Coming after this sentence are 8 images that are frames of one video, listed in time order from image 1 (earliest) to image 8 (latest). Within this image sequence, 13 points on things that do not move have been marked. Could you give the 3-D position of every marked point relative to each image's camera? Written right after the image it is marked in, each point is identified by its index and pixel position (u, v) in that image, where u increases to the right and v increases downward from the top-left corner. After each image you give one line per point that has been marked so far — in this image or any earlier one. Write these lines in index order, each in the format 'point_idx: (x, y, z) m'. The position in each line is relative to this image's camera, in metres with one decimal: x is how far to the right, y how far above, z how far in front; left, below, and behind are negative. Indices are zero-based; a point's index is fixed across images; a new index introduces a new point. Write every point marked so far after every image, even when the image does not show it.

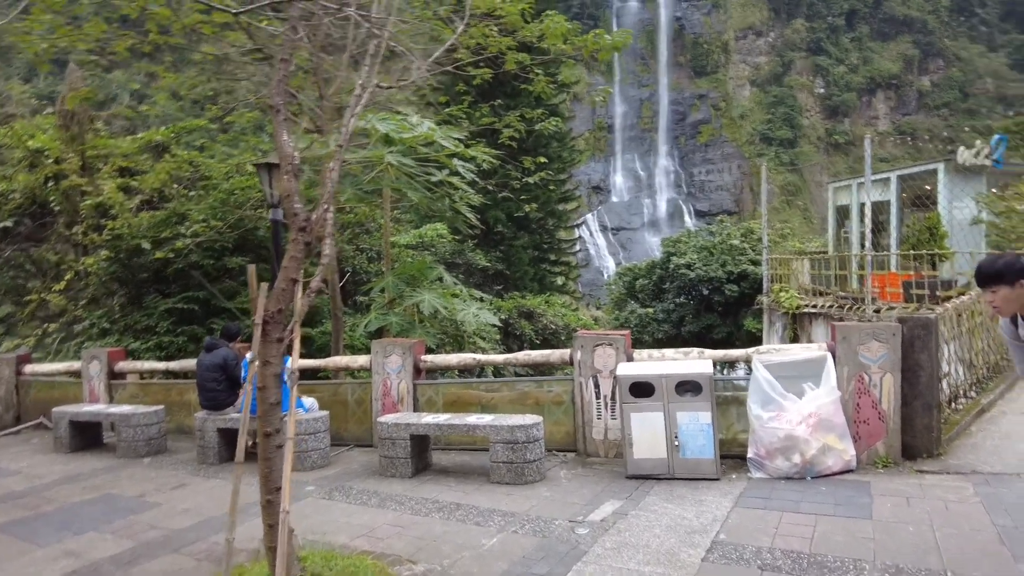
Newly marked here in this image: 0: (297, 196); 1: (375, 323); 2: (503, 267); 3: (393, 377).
0: (-0.8, +0.4, +2.5) m
1: (-1.2, -0.3, +5.5) m
2: (-0.2, +0.4, +12.0) m
3: (-0.9, -0.6, +4.7) m
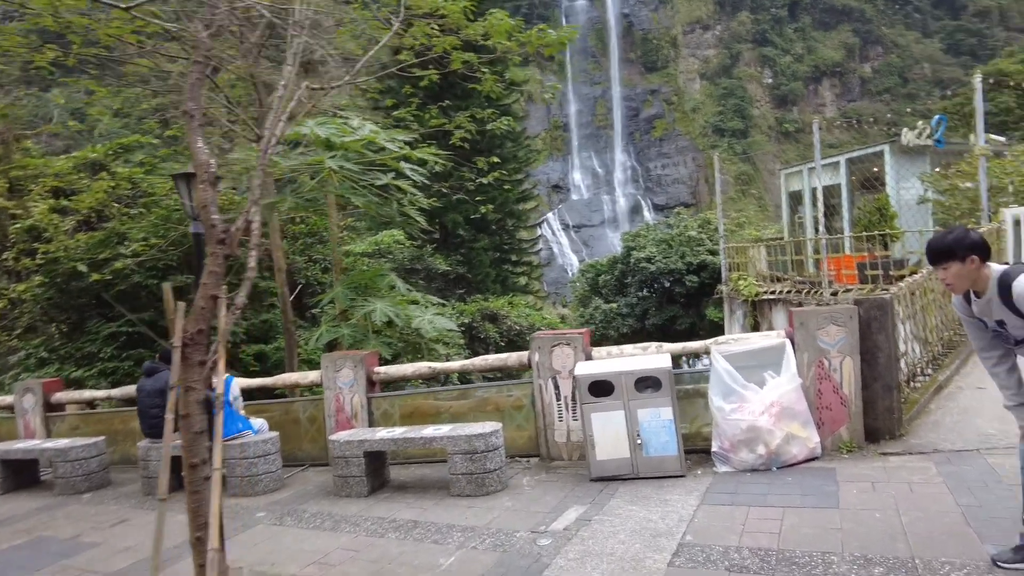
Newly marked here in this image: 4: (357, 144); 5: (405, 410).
0: (-1.1, +0.3, +2.3) m
1: (-1.5, -0.4, +5.3) m
2: (-0.9, +0.3, +11.8) m
3: (-1.1, -0.7, +4.5) m
4: (-1.2, +1.1, +5.2) m
5: (-0.7, -0.8, +4.4) m
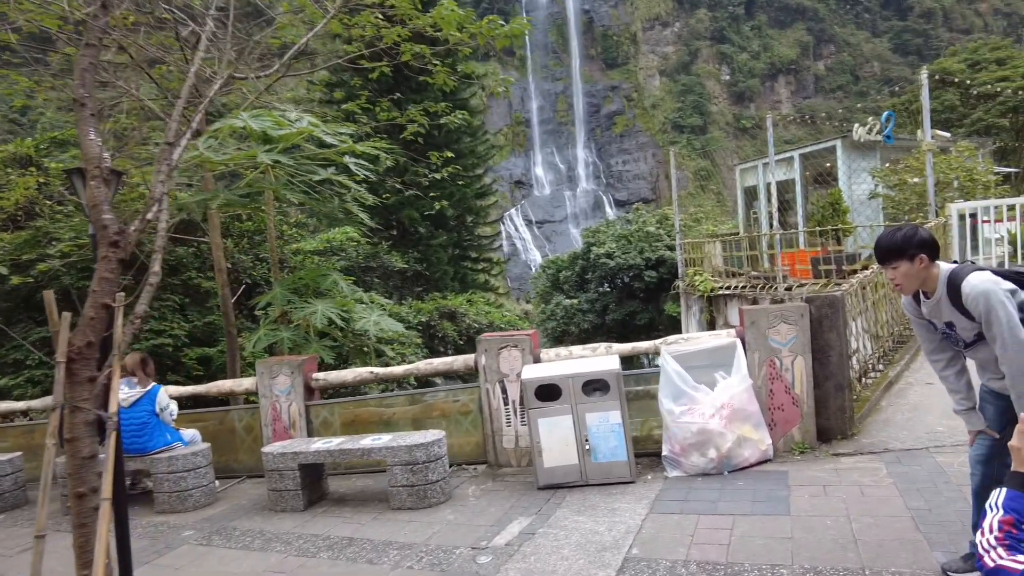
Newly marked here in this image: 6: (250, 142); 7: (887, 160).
0: (-1.3, +0.3, +2.1) m
1: (-1.9, -0.4, +5.1) m
2: (-1.6, +0.4, +11.6) m
3: (-1.5, -0.7, +4.3) m
4: (-1.6, +1.1, +4.9) m
5: (-1.1, -0.8, +4.2) m
6: (-2.0, +1.1, +5.0) m
7: (+5.8, +2.0, +10.1) m
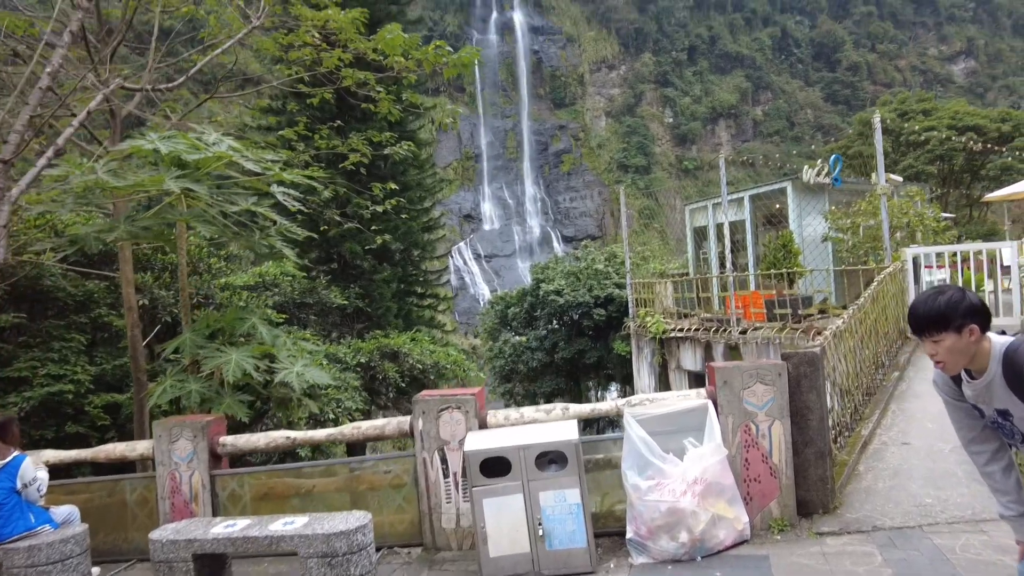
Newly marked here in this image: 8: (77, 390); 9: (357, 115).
0: (-1.5, +0.1, +1.5) m
1: (-2.3, -0.7, +4.4) m
2: (-2.5, -0.3, +10.9) m
3: (-1.8, -1.0, +3.6) m
4: (-2.0, +0.8, +4.3) m
5: (-1.4, -1.1, +3.6) m
6: (-2.3, +0.8, +4.4) m
7: (+5.0, +1.3, +10.2) m
8: (-4.3, -1.0, +6.4) m
9: (-2.4, +2.6, +10.0) m
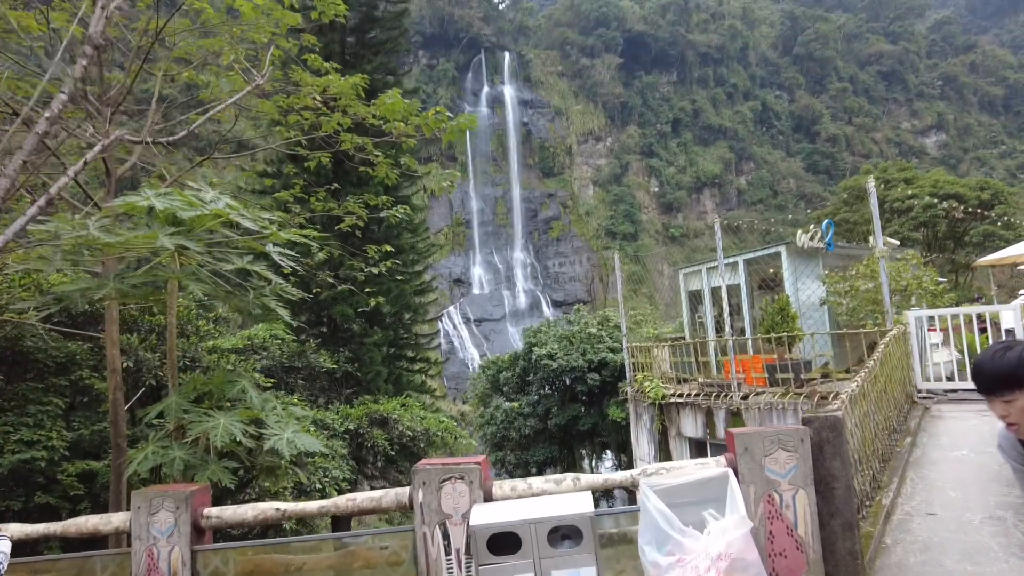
0: (-1.4, 0.0, +1.4) m
1: (-2.3, -1.1, +4.1) m
2: (-2.6, -1.3, +10.7) m
3: (-1.8, -1.3, +3.3) m
4: (-2.0, +0.4, +4.2) m
5: (-1.4, -1.4, +3.3) m
6: (-2.3, +0.4, +4.3) m
7: (+4.9, +0.3, +10.2) m
8: (-4.3, -1.6, +6.1) m
9: (-2.4, +1.7, +10.0) m
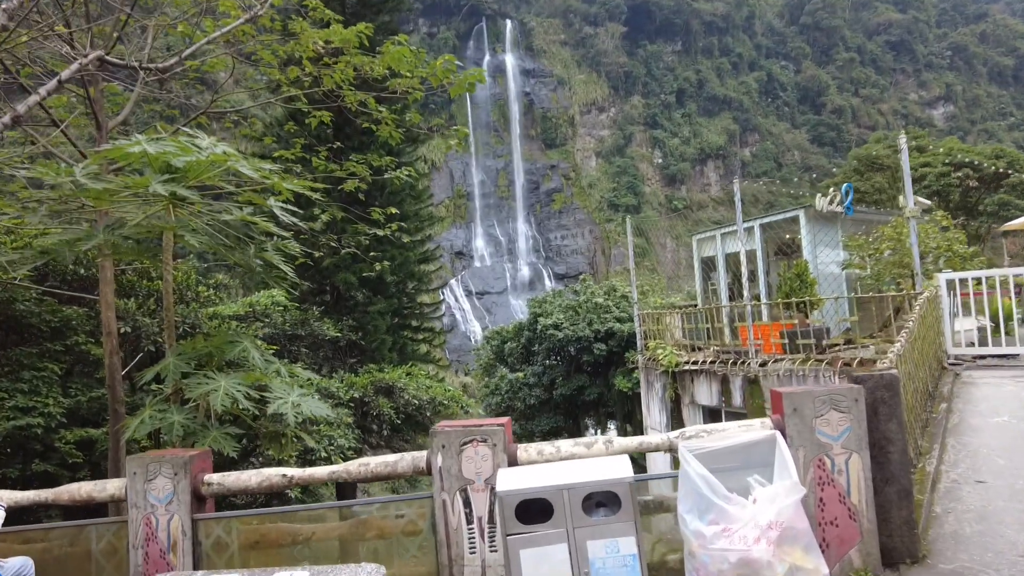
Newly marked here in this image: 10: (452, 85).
0: (-1.3, +0.2, +1.1) m
1: (-2.2, -0.8, +3.9) m
2: (-2.5, -0.8, +10.4) m
3: (-1.7, -1.1, +3.1) m
4: (-1.8, +0.7, +3.9) m
5: (-1.2, -1.2, +3.0) m
6: (-2.2, +0.7, +3.9) m
7: (+5.0, +0.8, +9.9) m
8: (-4.2, -1.2, +5.8) m
9: (-2.3, +2.2, +9.7) m
10: (-0.6, +2.1, +6.7) m
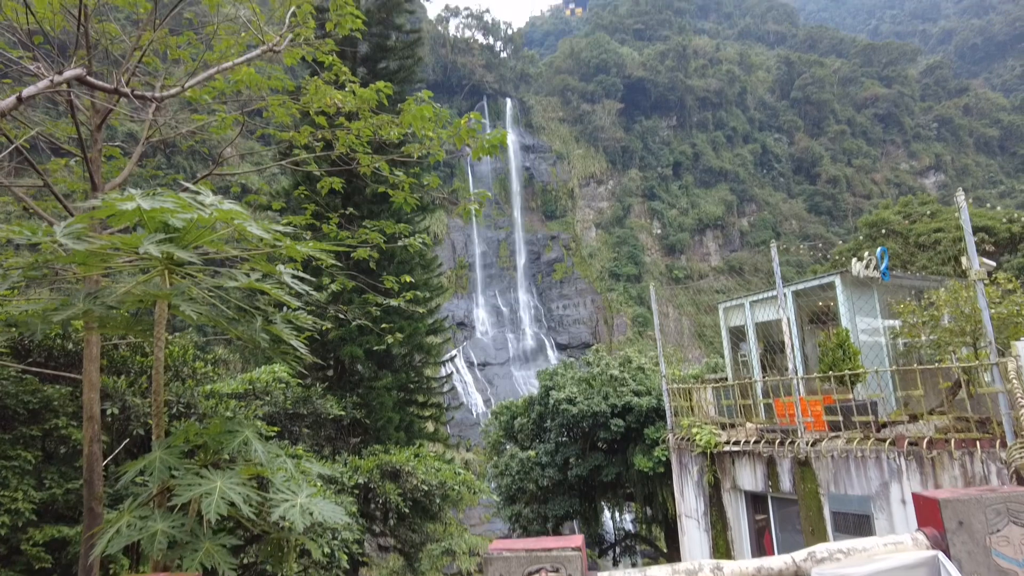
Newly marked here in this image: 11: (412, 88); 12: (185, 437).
0: (-1.0, +0.1, +0.5) m
1: (-1.9, -1.2, +3.2) m
2: (-2.2, -1.9, +9.7) m
3: (-1.4, -1.4, +2.4) m
4: (-1.6, +0.3, +3.4) m
5: (-1.0, -1.5, +2.3) m
6: (-1.9, +0.3, +3.4) m
7: (+5.3, -0.1, +9.3) m
8: (-3.9, -1.8, +5.1) m
9: (-2.1, +1.2, +9.3) m
10: (-0.4, +1.4, +6.3) m
11: (-1.9, +3.7, +12.1) m
12: (-1.8, -0.8, +3.5) m
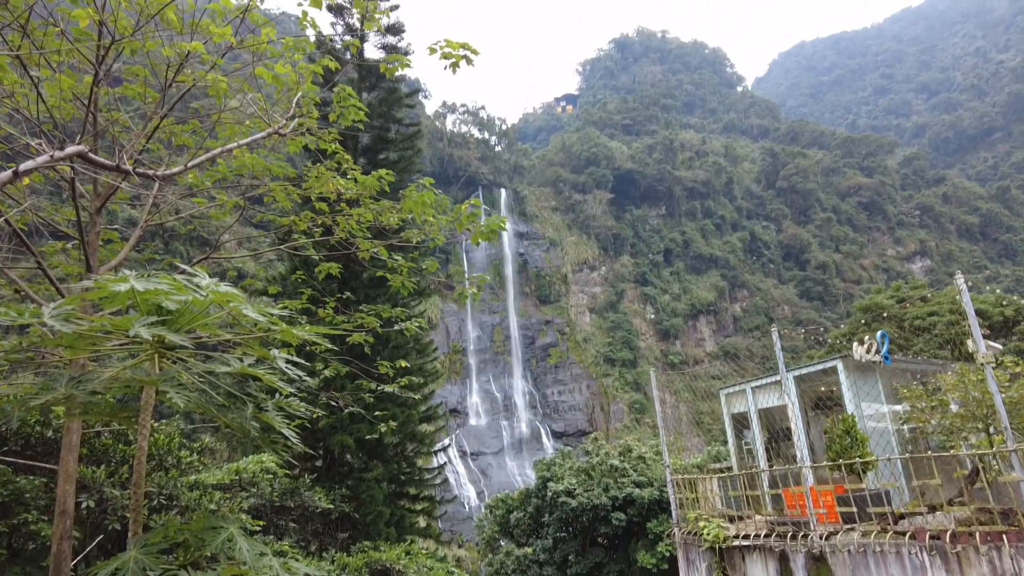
0: (-1.0, 0.0, +0.4) m
1: (-1.9, -1.6, +2.9) m
2: (-2.3, -3.1, +9.3) m
3: (-1.4, -1.6, +2.1) m
4: (-1.6, -0.1, +3.3) m
5: (-0.9, -1.7, +2.0) m
6: (-1.9, -0.1, +3.3) m
7: (+5.3, -1.3, +9.2) m
8: (-3.9, -2.5, +4.7) m
9: (-2.1, 0.0, +9.2) m
10: (-0.4, +0.6, +6.3) m
11: (-1.9, +2.1, +12.4) m
12: (-1.7, -1.2, +3.3) m
